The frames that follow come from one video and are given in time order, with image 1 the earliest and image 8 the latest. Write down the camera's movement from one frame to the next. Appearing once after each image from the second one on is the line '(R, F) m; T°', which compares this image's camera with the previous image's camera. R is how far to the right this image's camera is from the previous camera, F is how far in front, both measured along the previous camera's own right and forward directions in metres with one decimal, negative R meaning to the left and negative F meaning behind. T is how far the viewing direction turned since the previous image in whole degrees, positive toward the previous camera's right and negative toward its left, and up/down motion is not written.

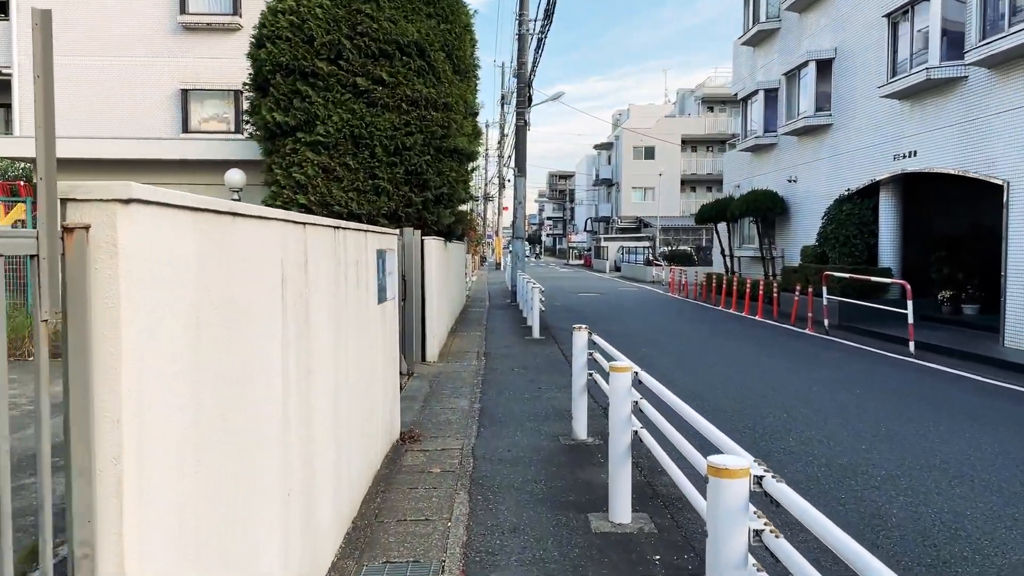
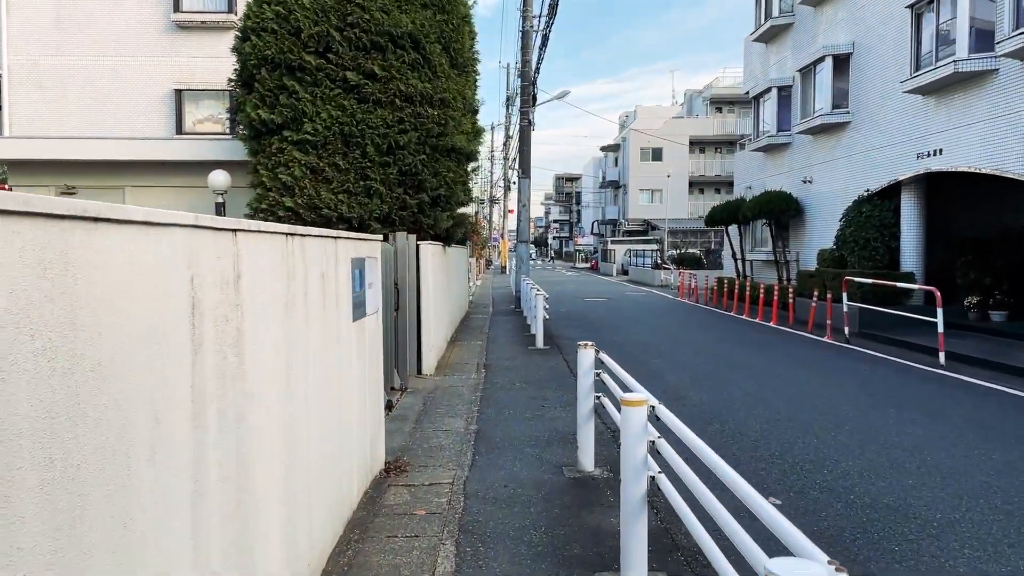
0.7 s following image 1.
(+0.1, +0.8) m; 0°
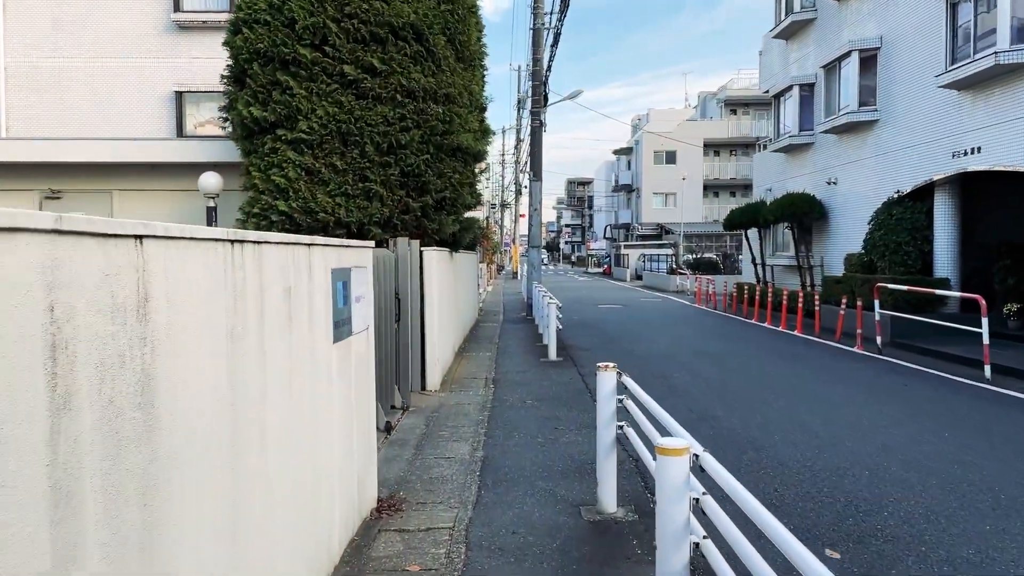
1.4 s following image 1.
(0.0, +0.8) m; -1°
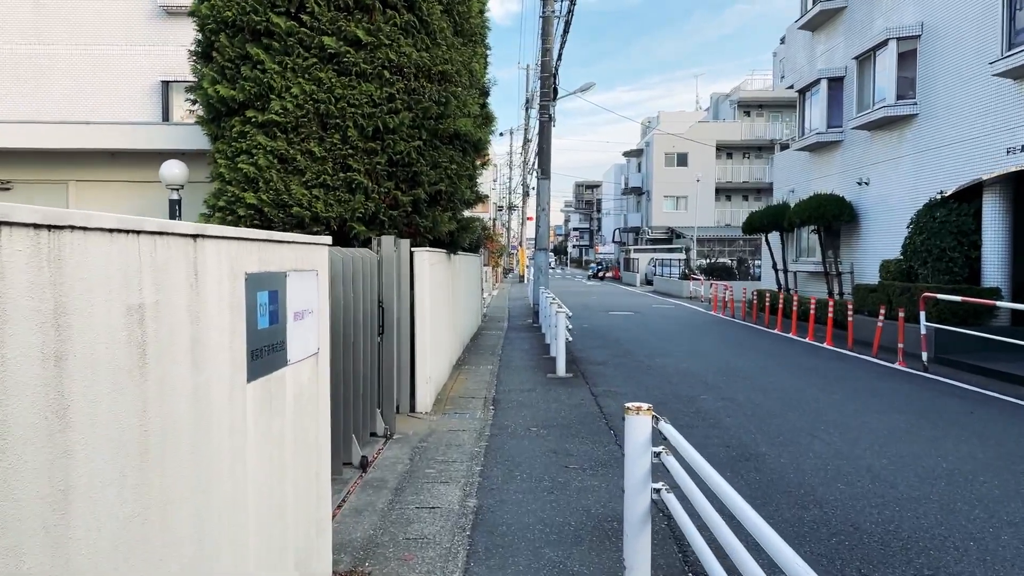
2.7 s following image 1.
(0.0, +1.3) m; 0°
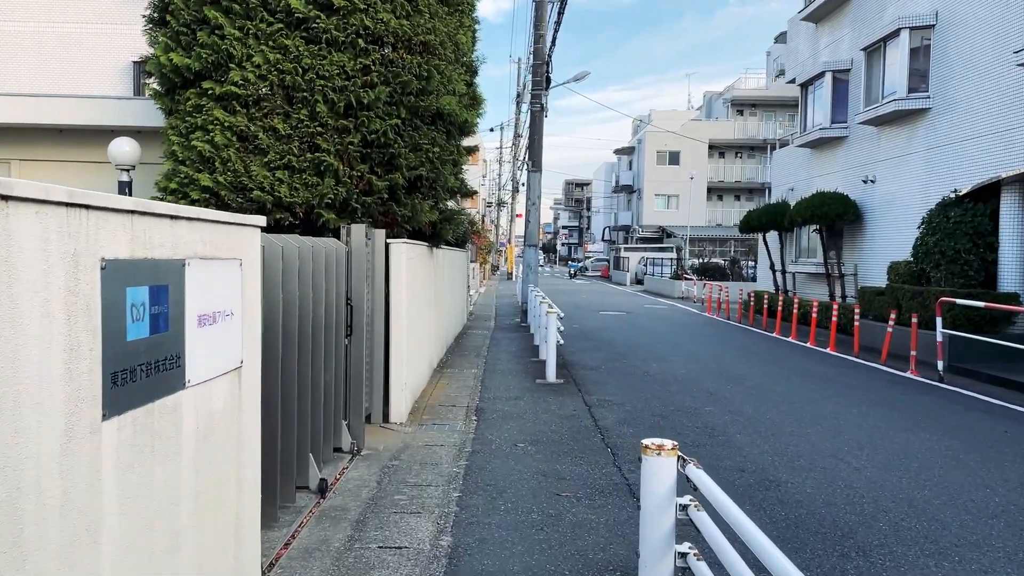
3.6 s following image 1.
(0.0, +0.9) m; +1°
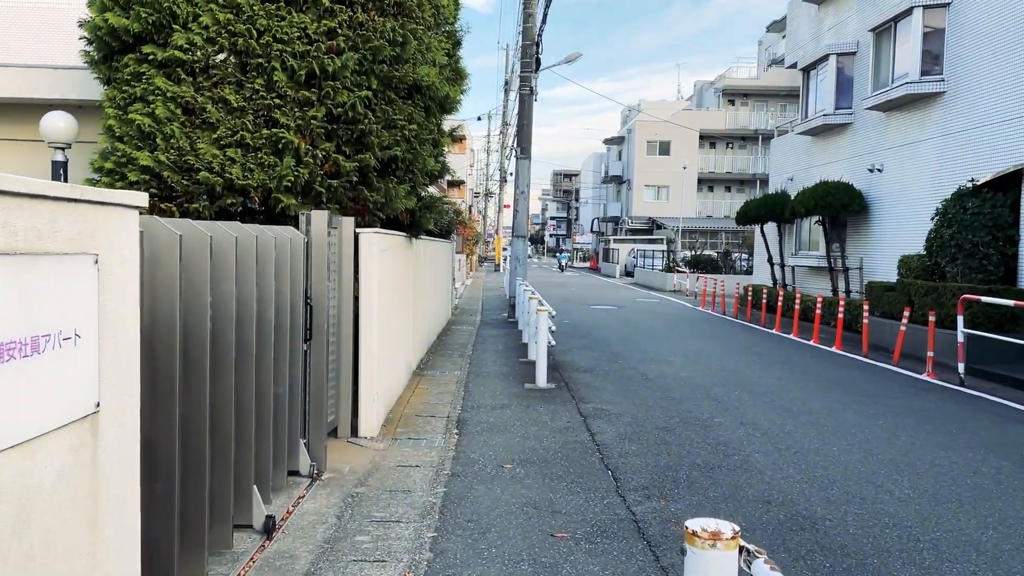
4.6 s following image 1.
(0.0, +1.0) m; +1°
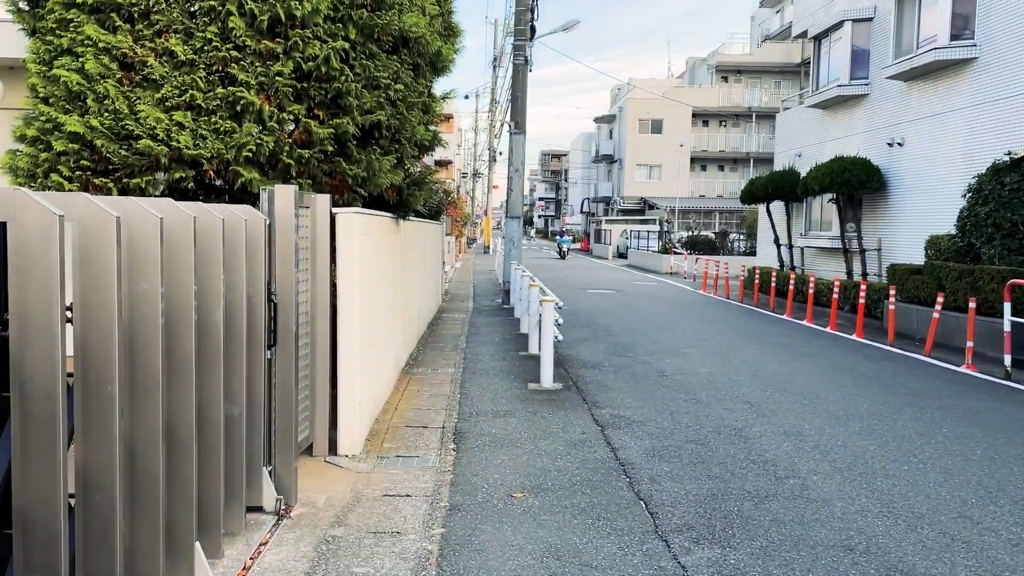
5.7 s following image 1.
(-0.1, +1.1) m; +1°
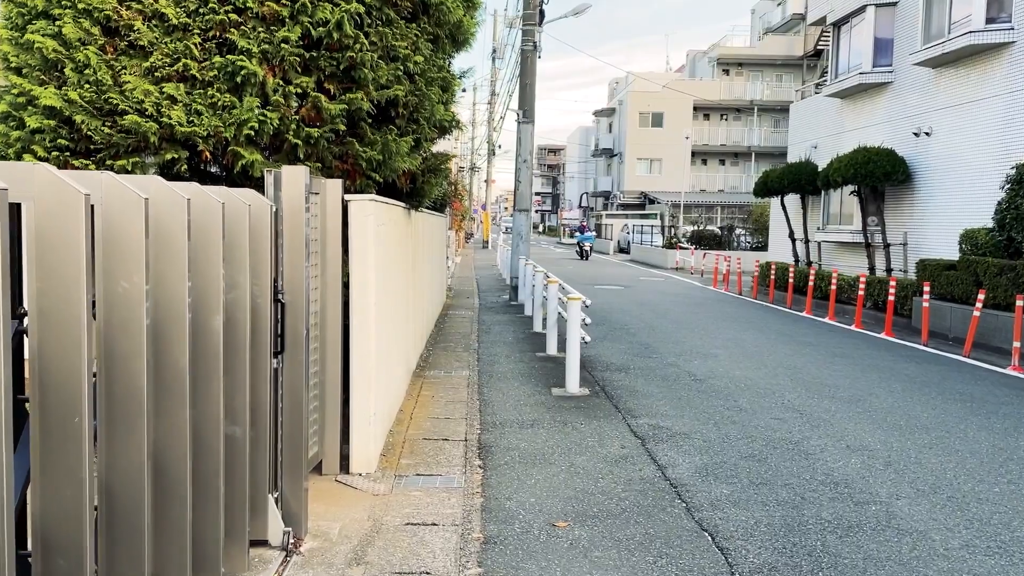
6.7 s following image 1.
(-0.3, +0.7) m; 0°
